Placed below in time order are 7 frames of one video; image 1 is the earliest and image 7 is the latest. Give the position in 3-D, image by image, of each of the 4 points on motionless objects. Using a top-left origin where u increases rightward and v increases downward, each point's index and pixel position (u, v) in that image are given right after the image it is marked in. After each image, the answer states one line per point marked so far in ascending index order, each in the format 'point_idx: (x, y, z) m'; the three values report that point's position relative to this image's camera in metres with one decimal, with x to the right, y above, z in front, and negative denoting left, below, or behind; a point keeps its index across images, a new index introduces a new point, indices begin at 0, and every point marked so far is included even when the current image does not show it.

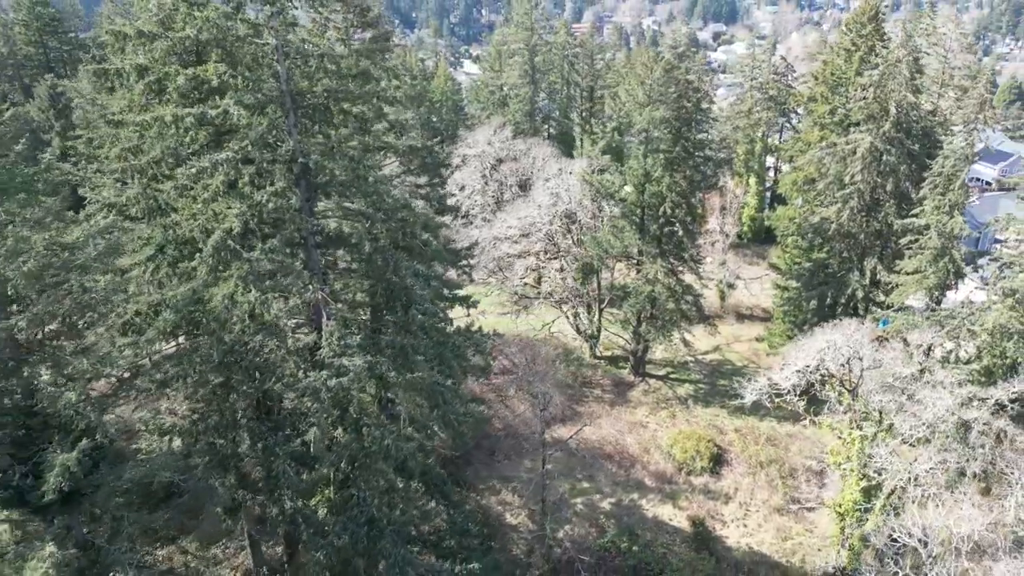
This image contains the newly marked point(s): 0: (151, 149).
0: (-5.1, +1.9, +9.6) m
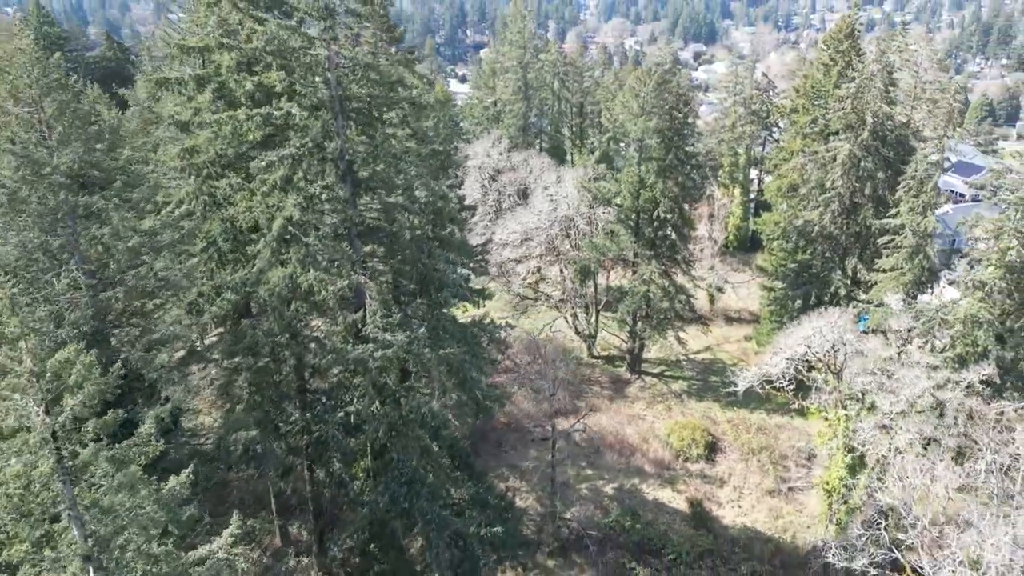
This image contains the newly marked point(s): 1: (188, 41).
0: (-4.7, +2.1, +10.7) m
1: (-5.1, +3.9, +10.8) m
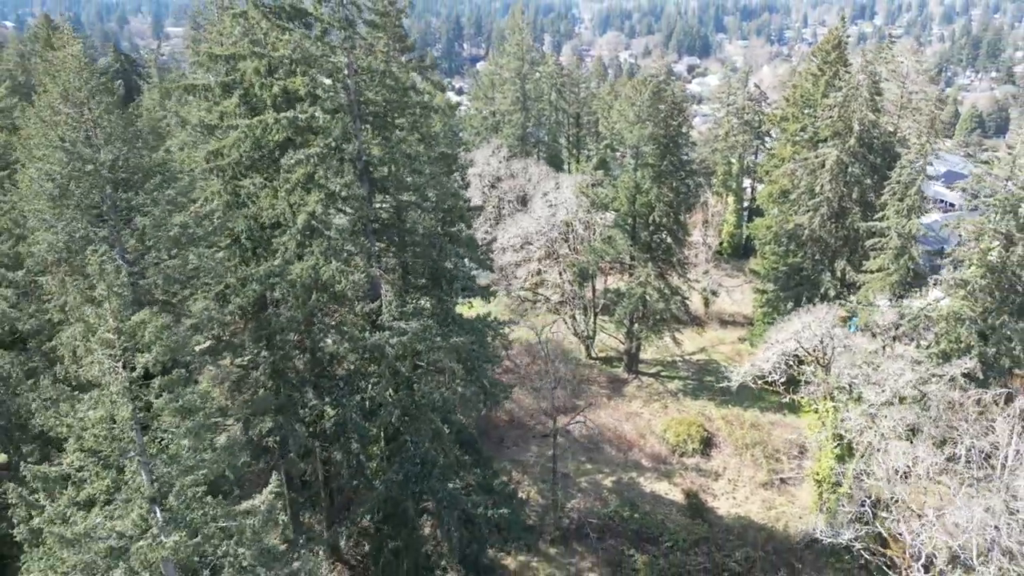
0: (-4.6, +2.3, +11.5) m
1: (-5.0, +4.0, +11.6) m
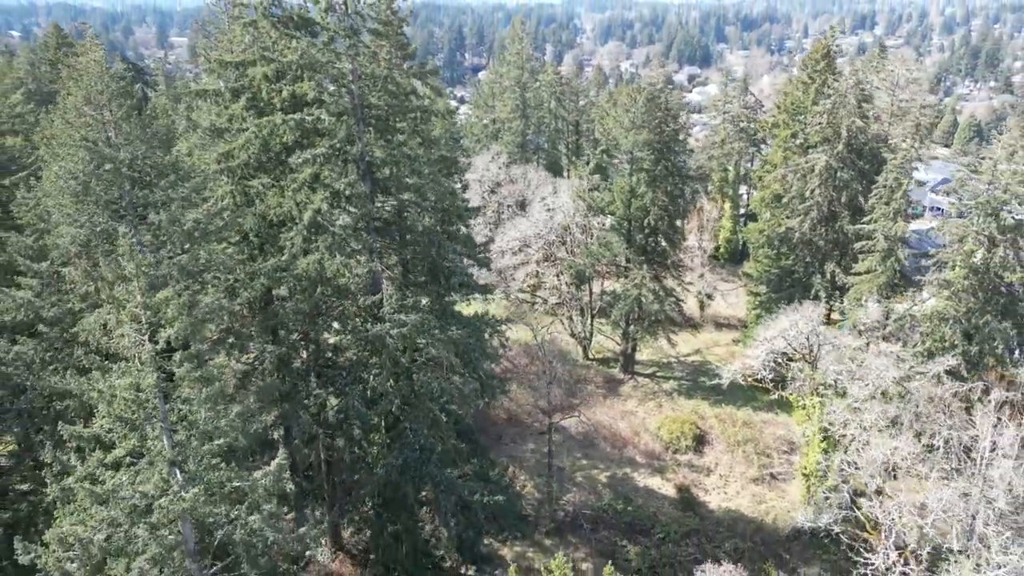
0: (-4.7, +2.4, +12.1) m
1: (-5.1, +4.1, +12.3) m
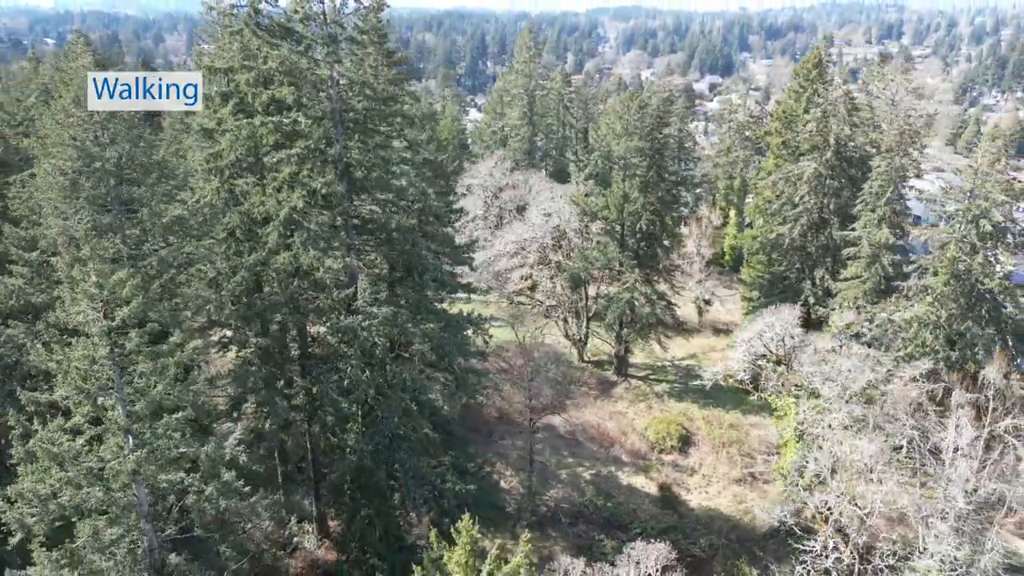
0: (-5.3, +2.5, +12.9) m
1: (-5.7, +4.3, +13.1) m
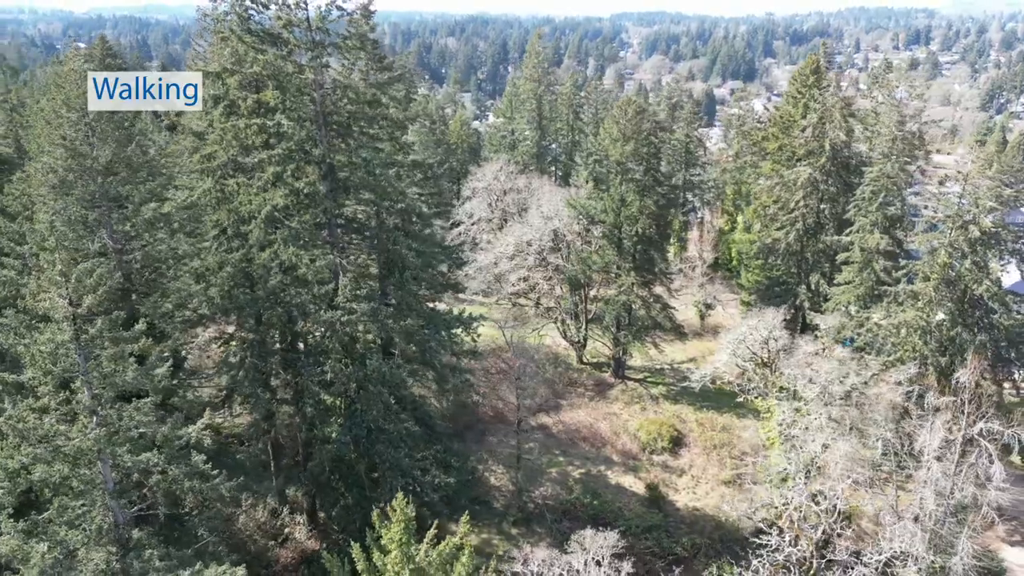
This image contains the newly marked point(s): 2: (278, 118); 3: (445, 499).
0: (-5.7, +2.6, +13.5) m
1: (-6.1, +4.4, +13.7) m
2: (-4.4, +3.2, +12.9) m
3: (-1.5, -4.8, +15.7) m
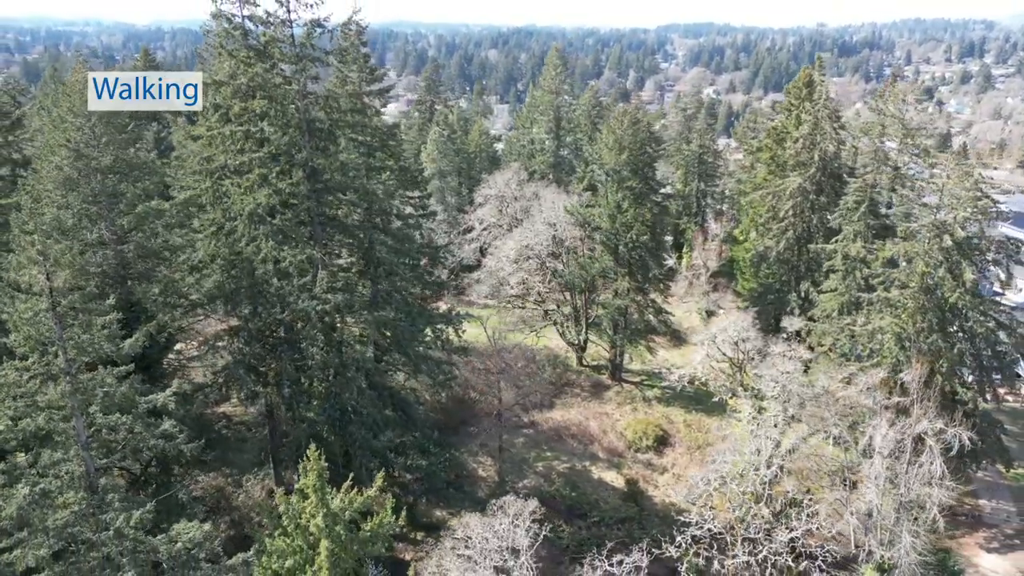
0: (-6.4, +2.8, +14.9) m
1: (-6.7, +4.6, +15.2) m
2: (-5.1, +3.4, +14.2) m
3: (-2.2, -4.7, +16.8) m
